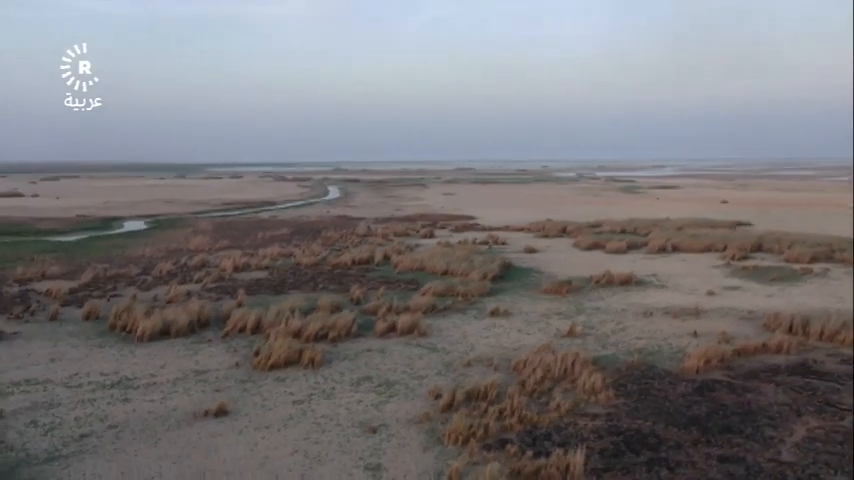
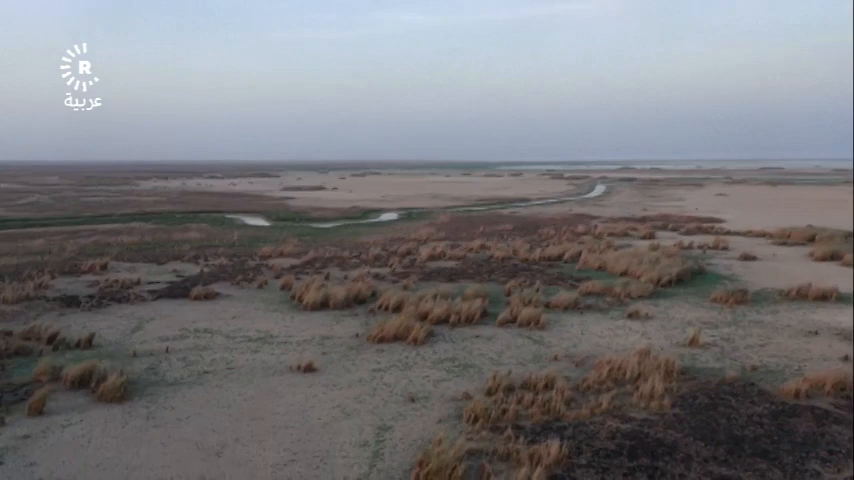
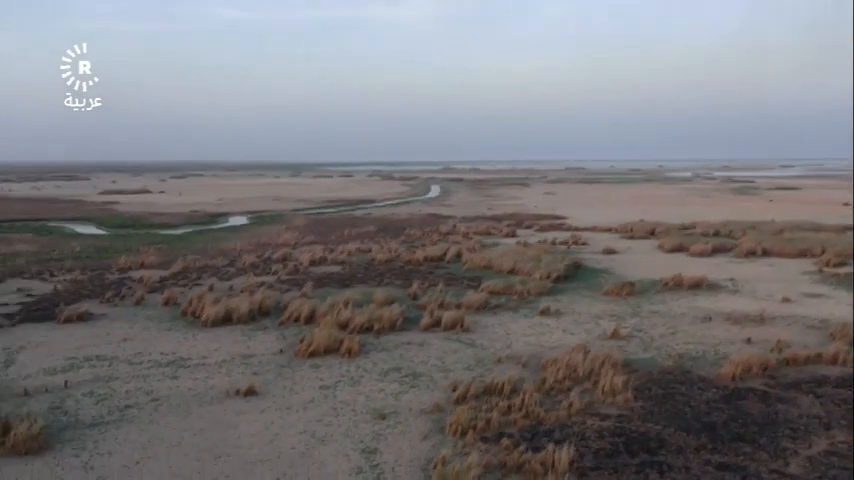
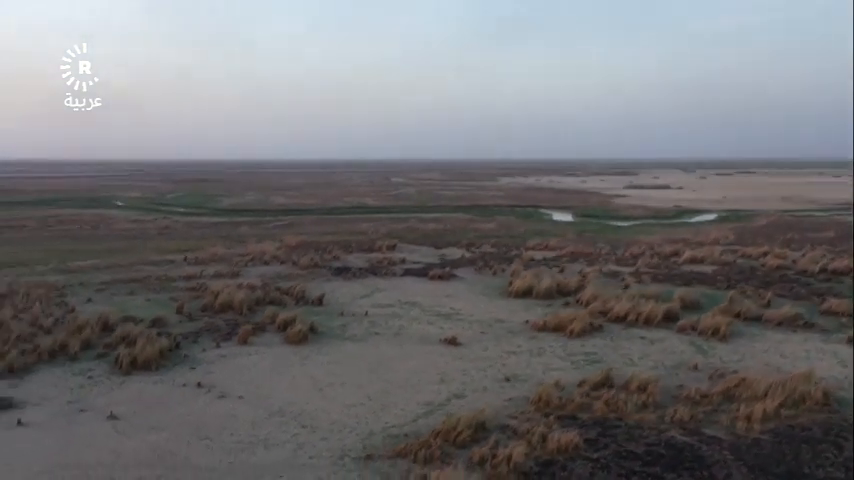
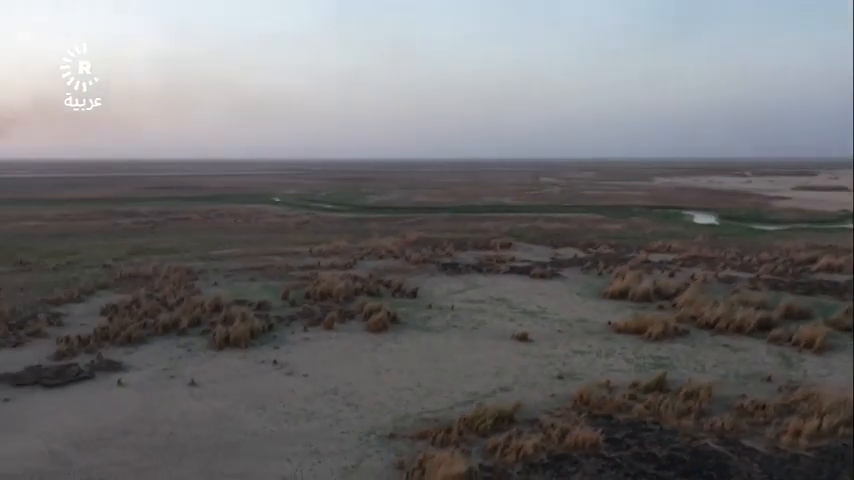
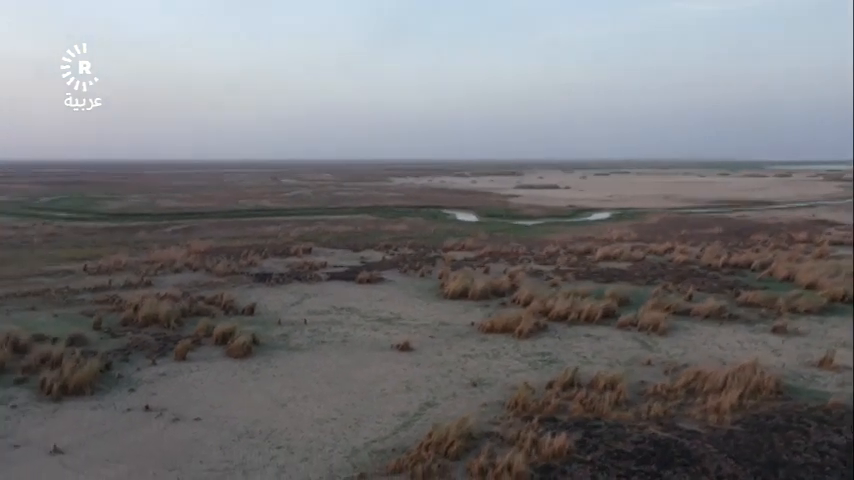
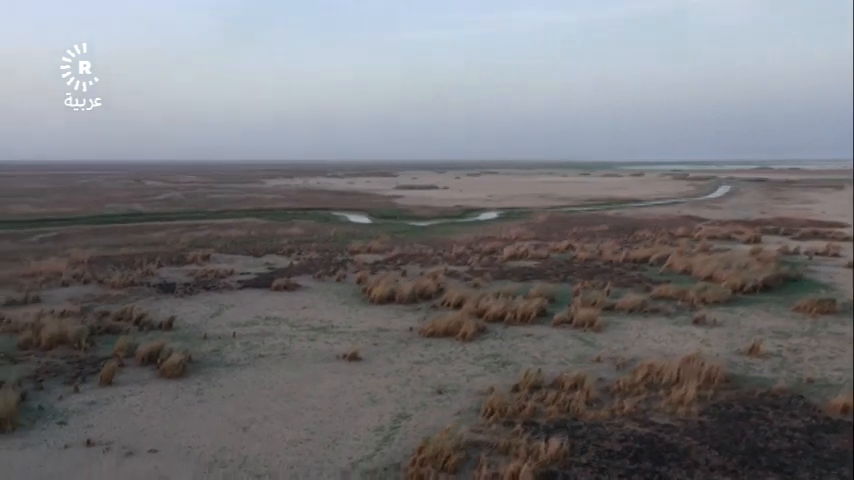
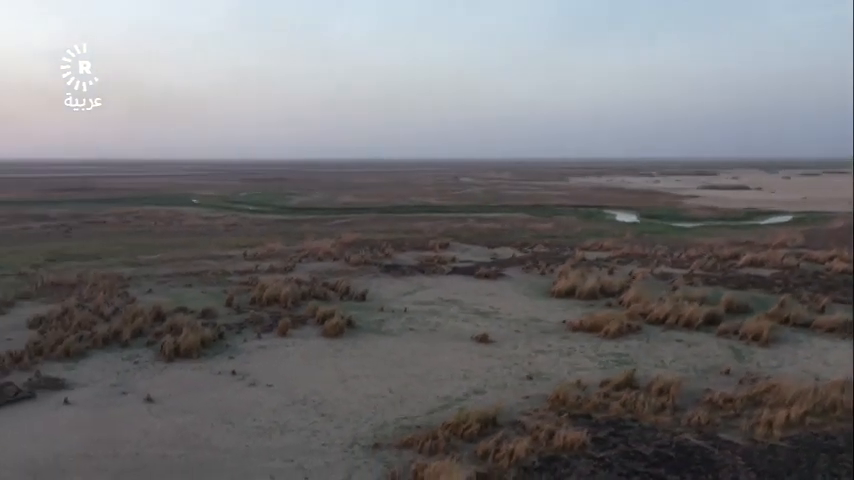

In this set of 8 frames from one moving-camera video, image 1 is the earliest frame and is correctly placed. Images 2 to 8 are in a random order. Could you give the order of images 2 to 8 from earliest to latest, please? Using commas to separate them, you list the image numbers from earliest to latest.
3, 2, 7, 6, 4, 8, 5
